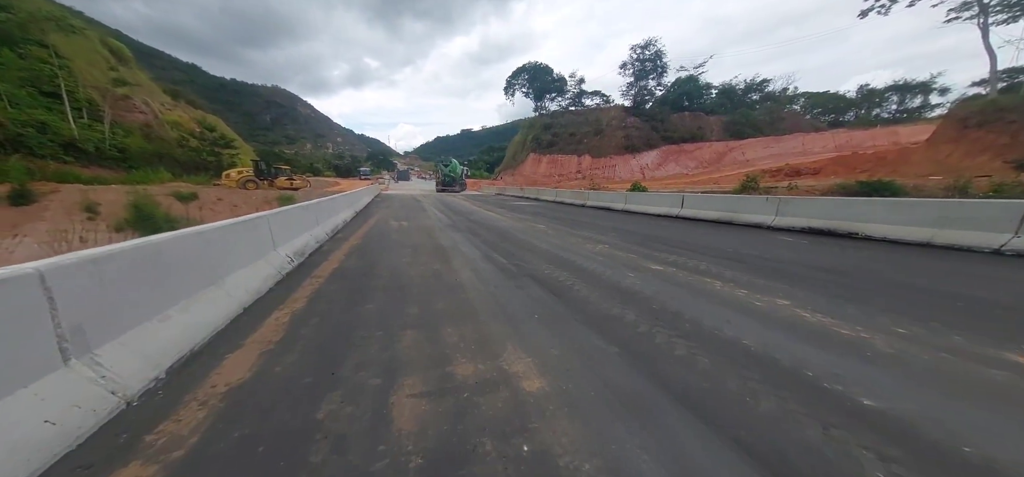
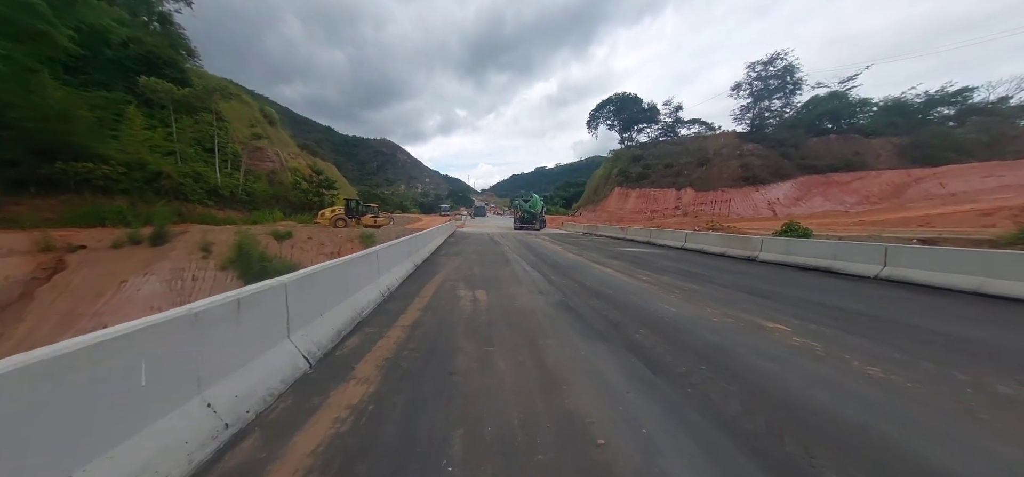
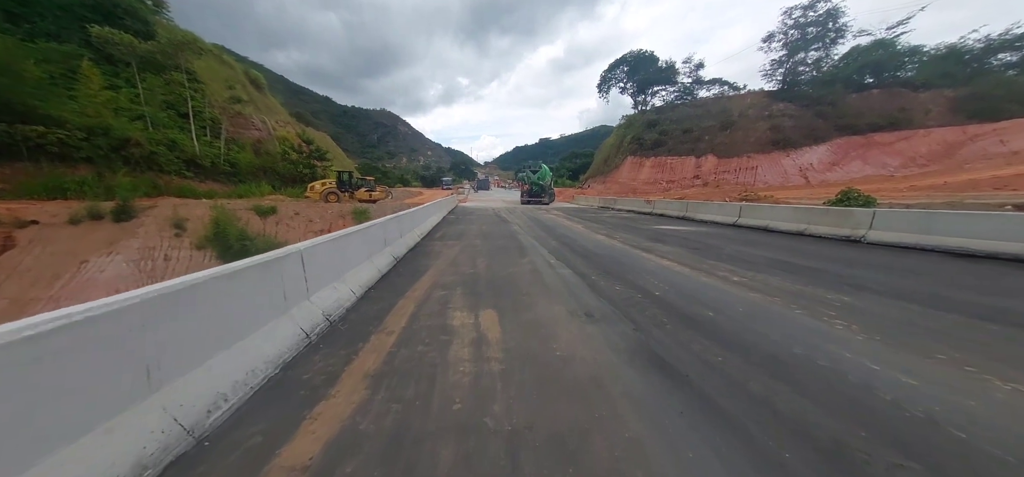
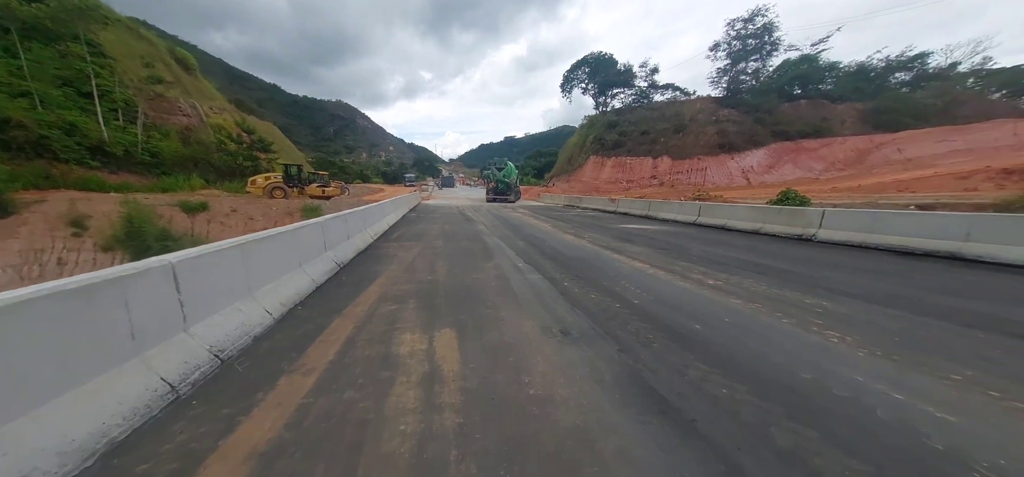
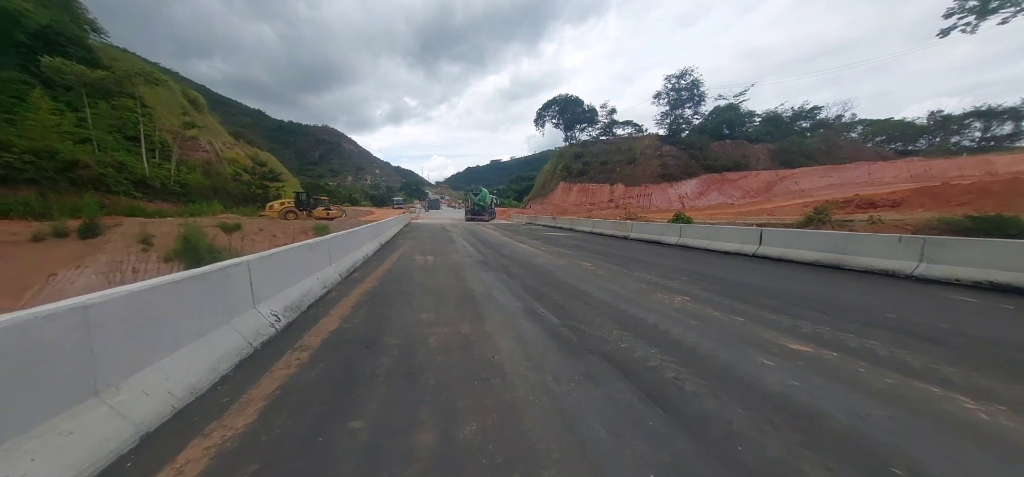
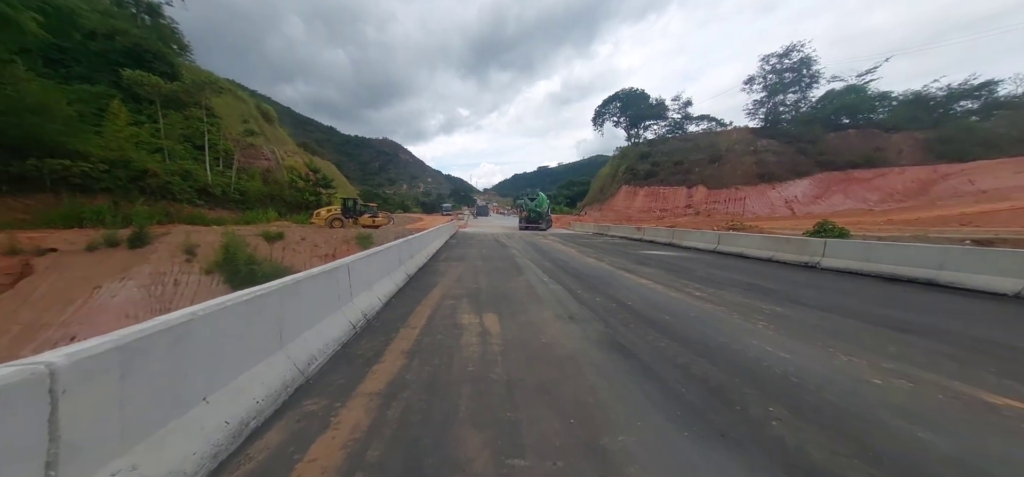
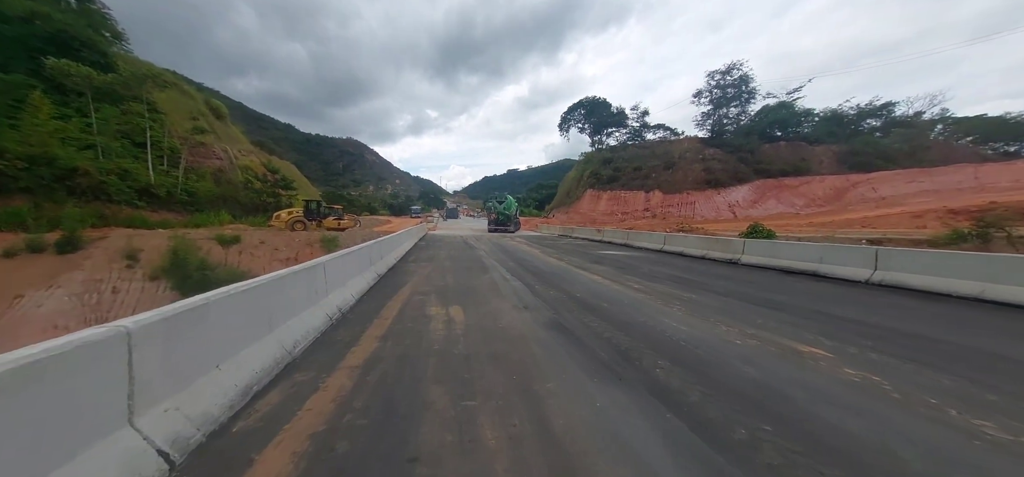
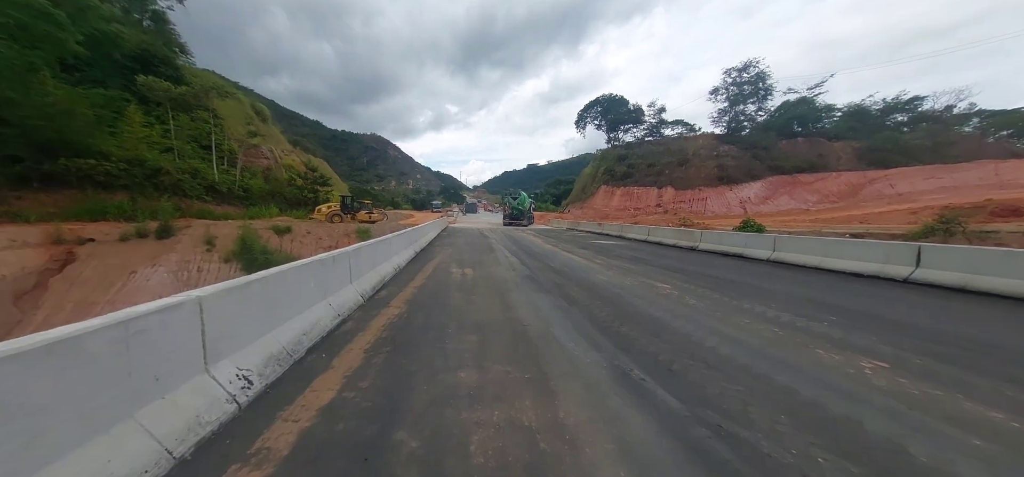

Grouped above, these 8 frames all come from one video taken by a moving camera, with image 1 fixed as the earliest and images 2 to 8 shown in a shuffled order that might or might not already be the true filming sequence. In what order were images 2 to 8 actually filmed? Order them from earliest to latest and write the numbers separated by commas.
5, 8, 2, 7, 6, 3, 4
